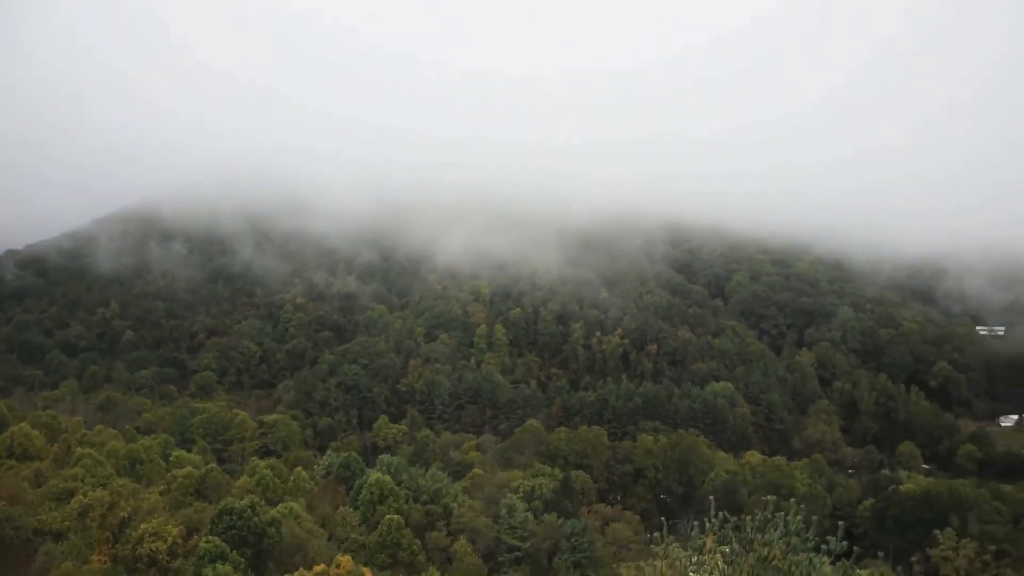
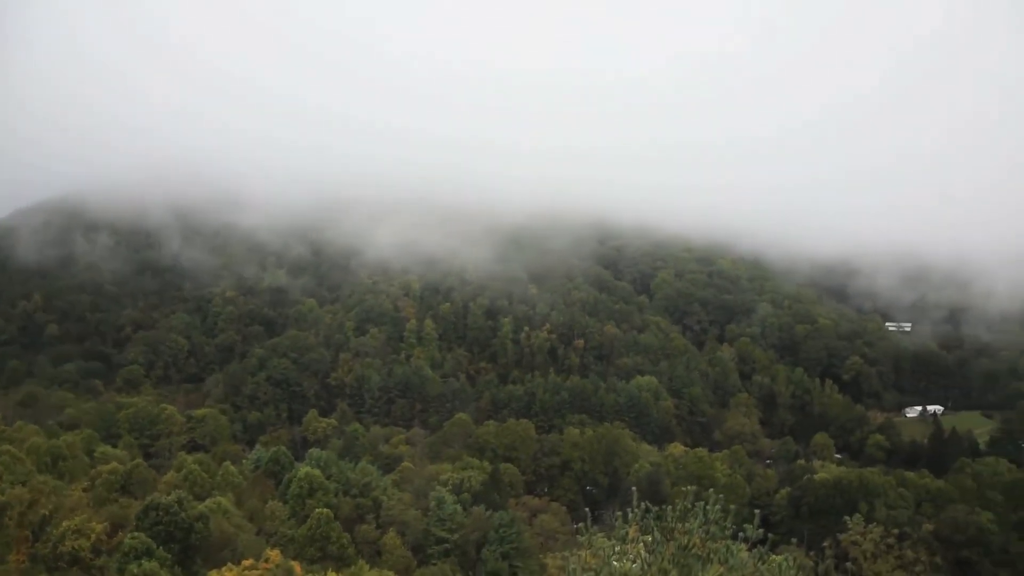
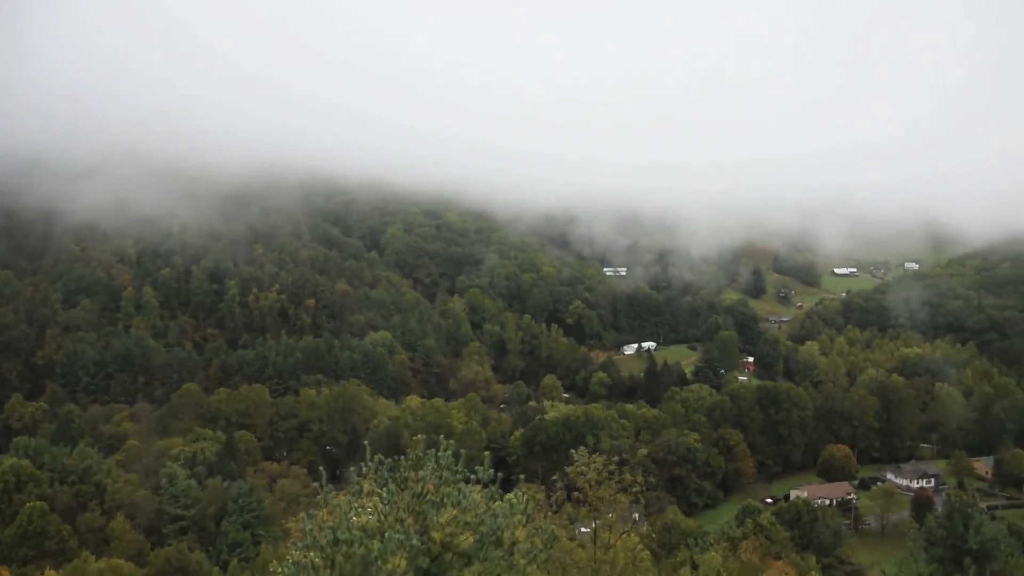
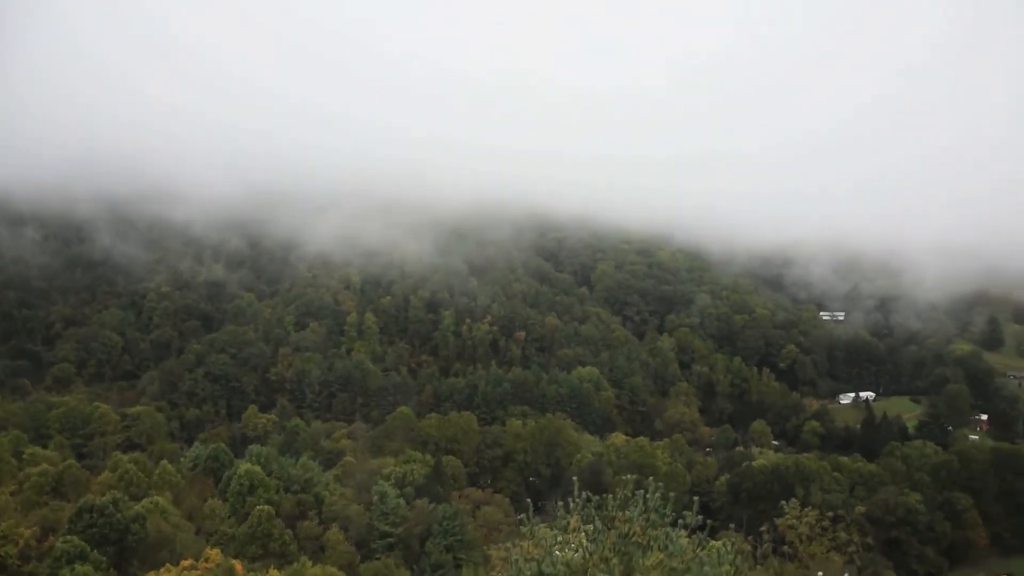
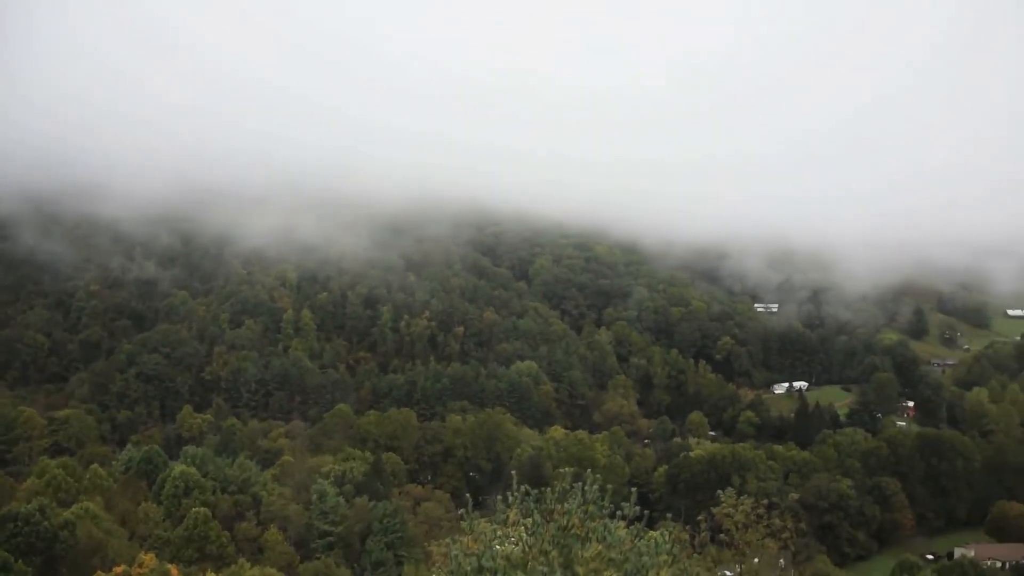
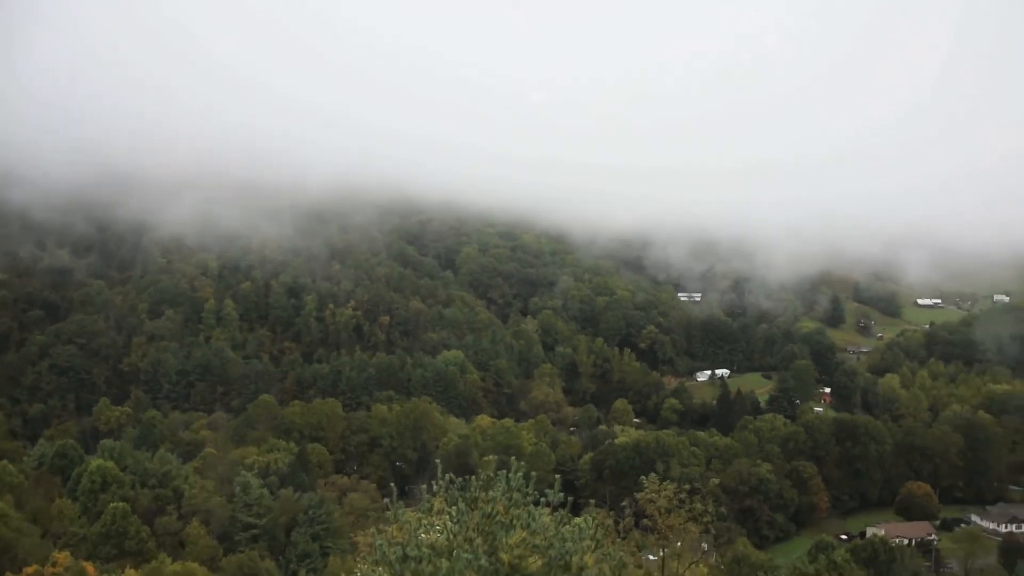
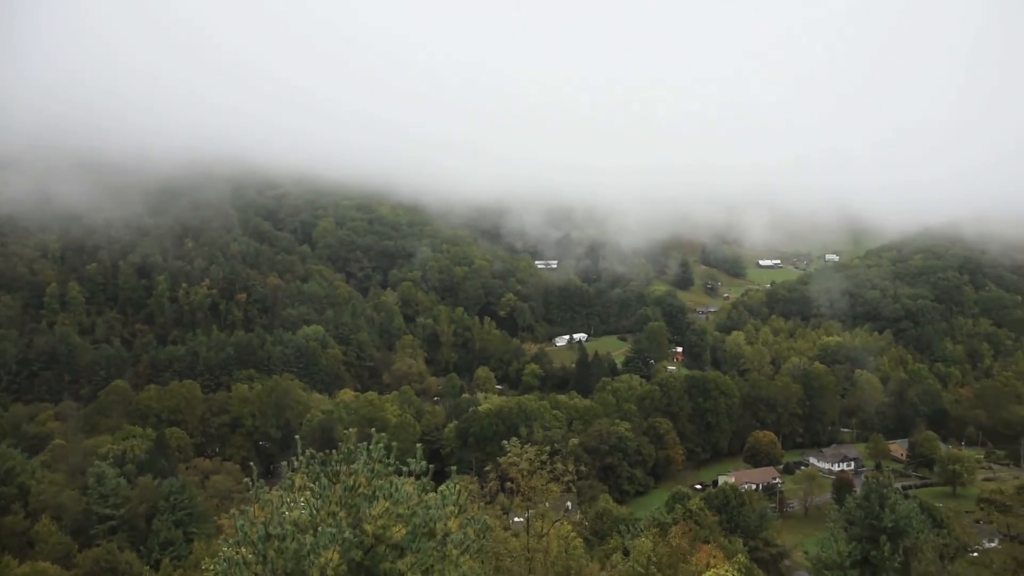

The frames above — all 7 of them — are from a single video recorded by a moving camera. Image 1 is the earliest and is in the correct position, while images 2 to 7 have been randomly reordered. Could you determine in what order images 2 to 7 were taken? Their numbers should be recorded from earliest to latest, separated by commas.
2, 4, 5, 6, 3, 7
